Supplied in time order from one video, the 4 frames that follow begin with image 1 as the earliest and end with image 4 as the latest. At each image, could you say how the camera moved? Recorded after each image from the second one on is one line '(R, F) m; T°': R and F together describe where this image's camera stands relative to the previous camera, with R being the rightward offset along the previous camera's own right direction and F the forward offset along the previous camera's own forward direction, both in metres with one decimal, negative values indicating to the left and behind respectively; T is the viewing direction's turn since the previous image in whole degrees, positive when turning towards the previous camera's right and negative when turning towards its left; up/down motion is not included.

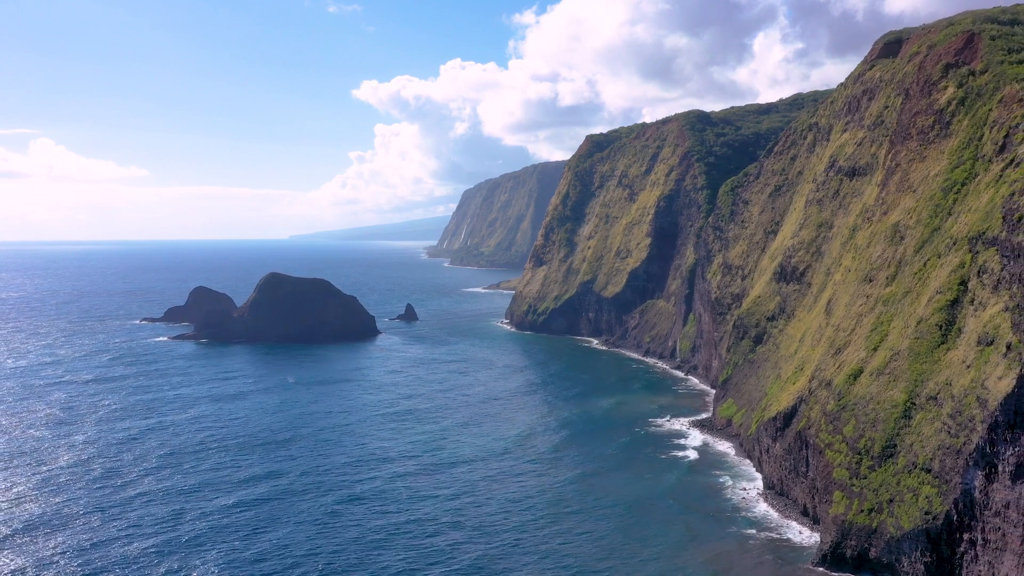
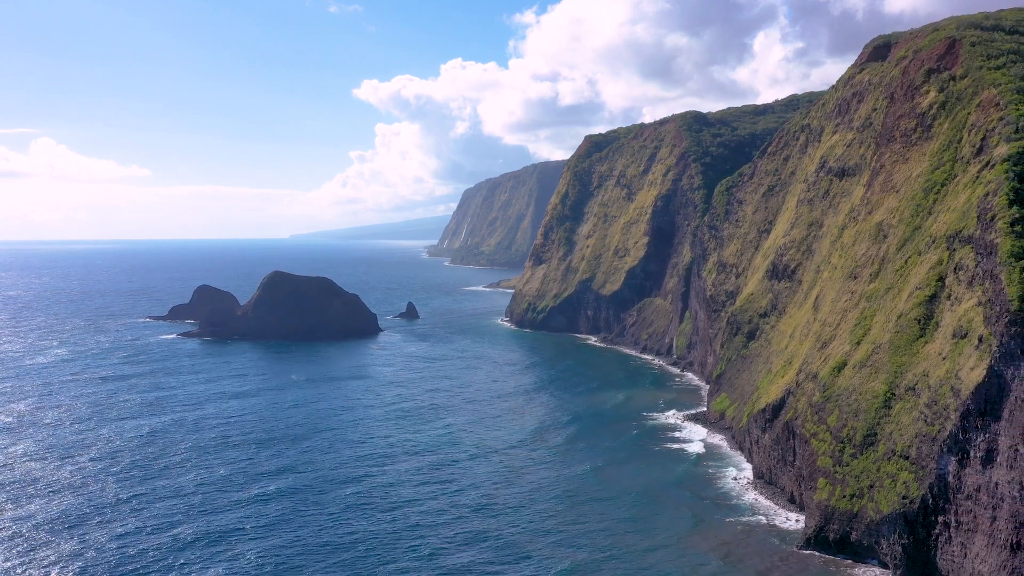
(+0.1, -1.8) m; 0°
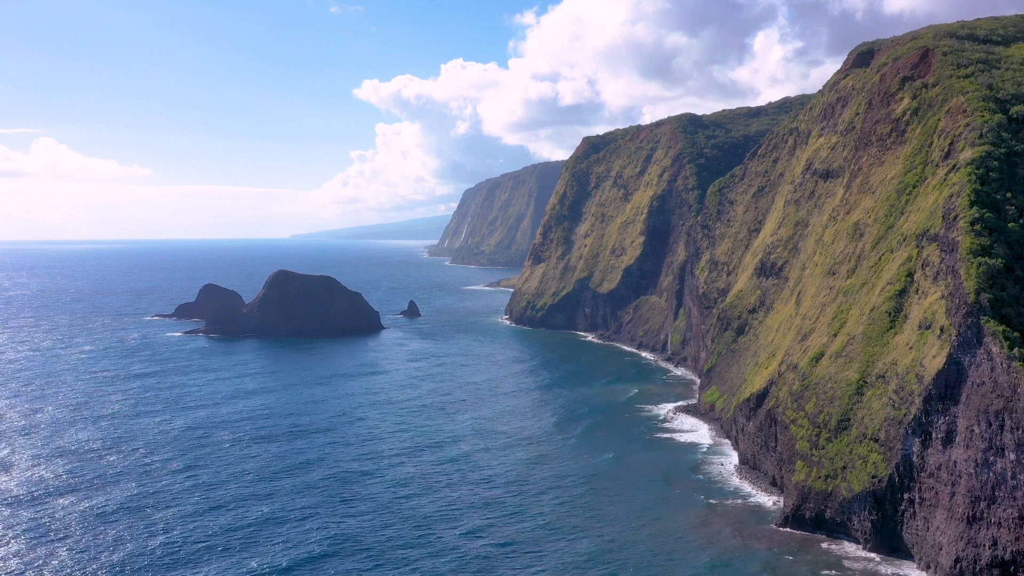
(+0.1, -2.8) m; 0°
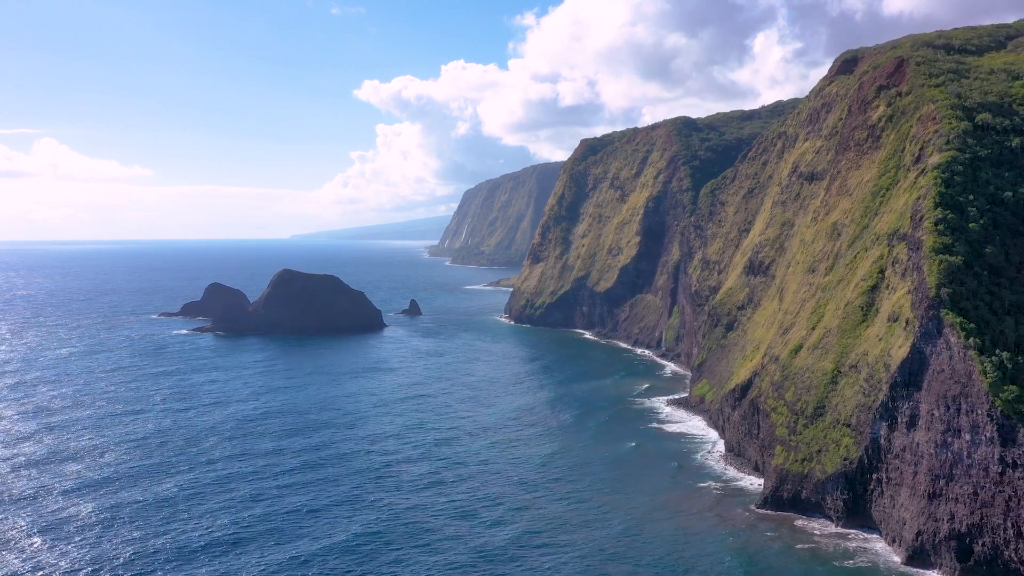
(+0.2, -2.9) m; 0°
